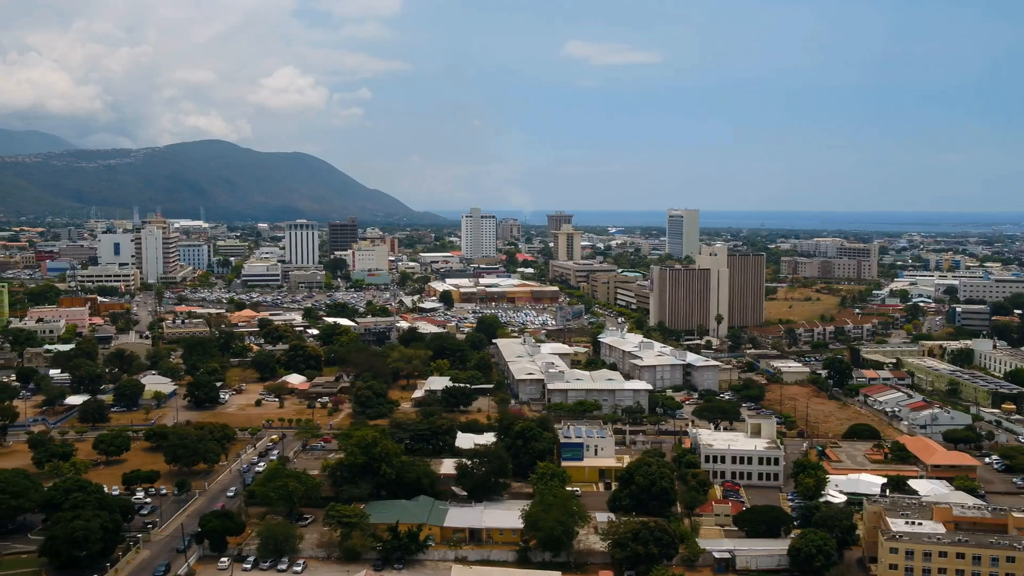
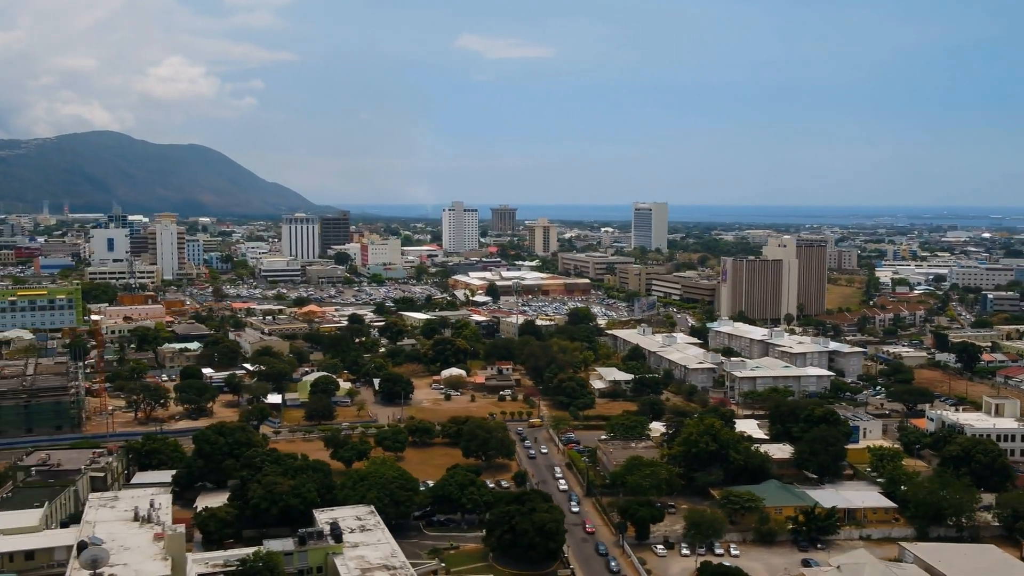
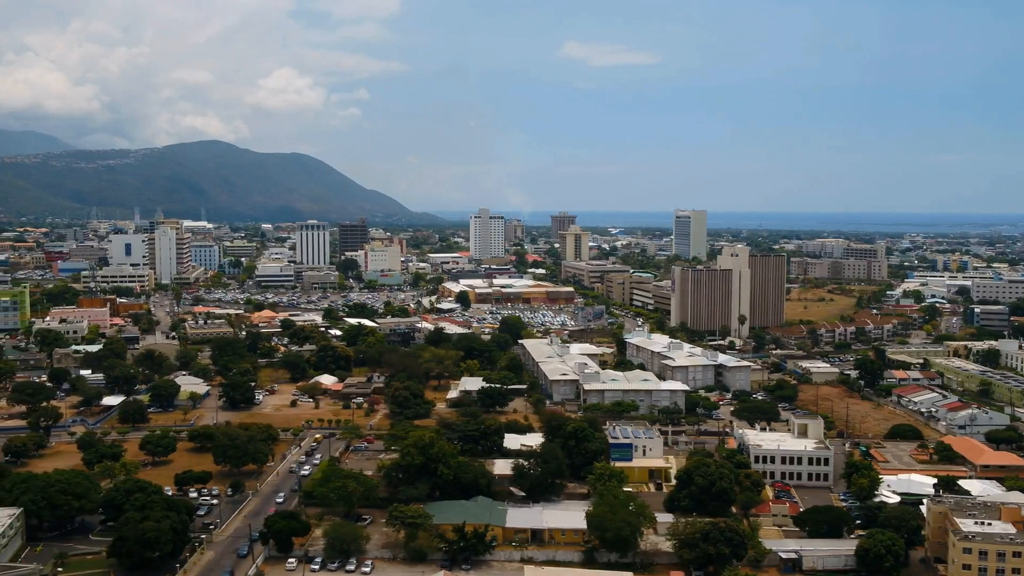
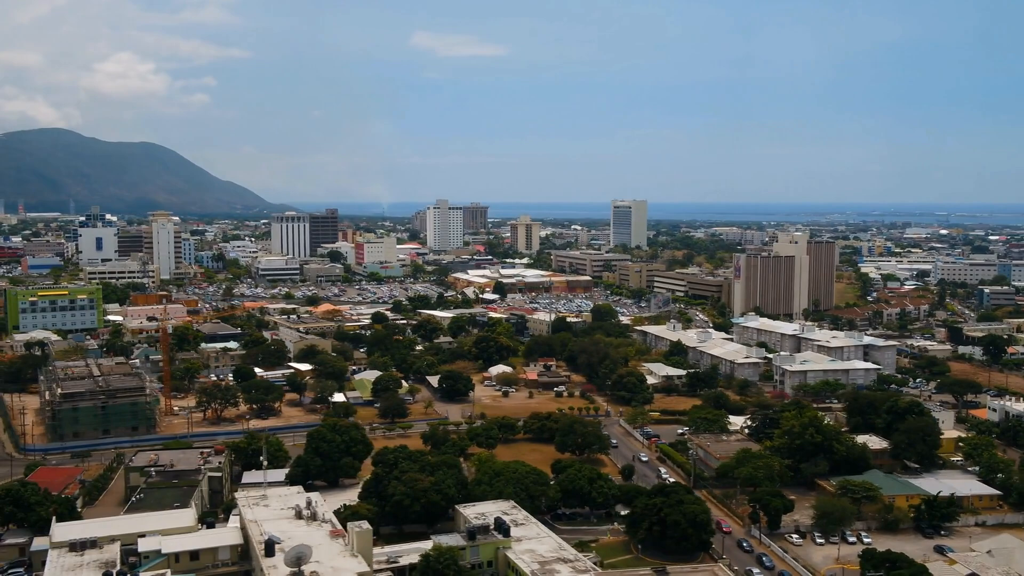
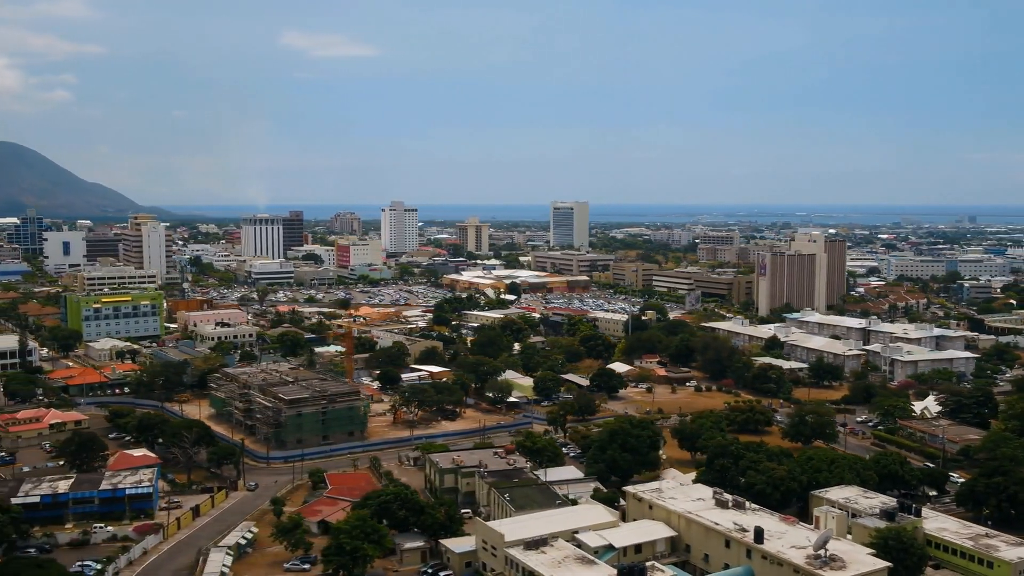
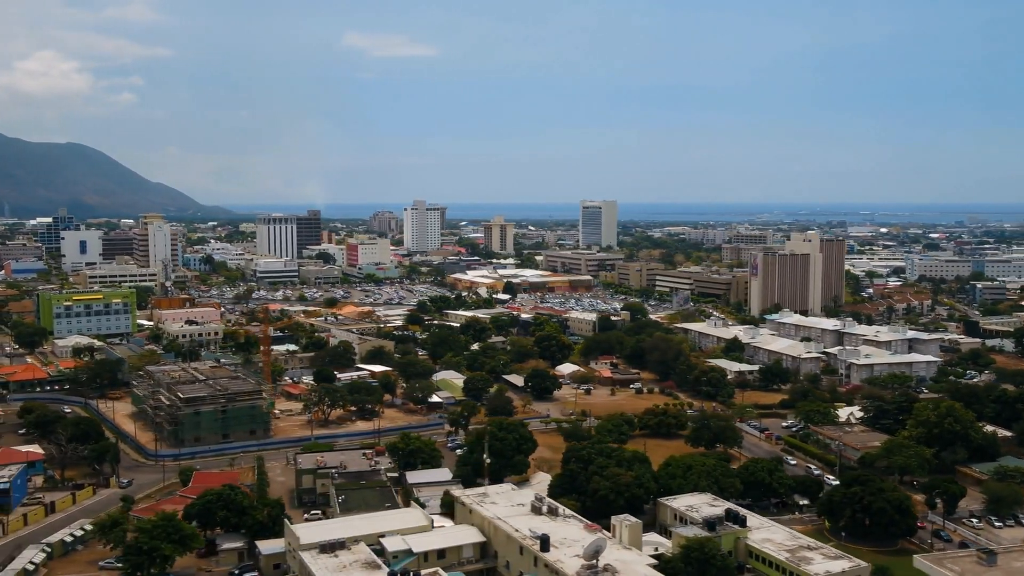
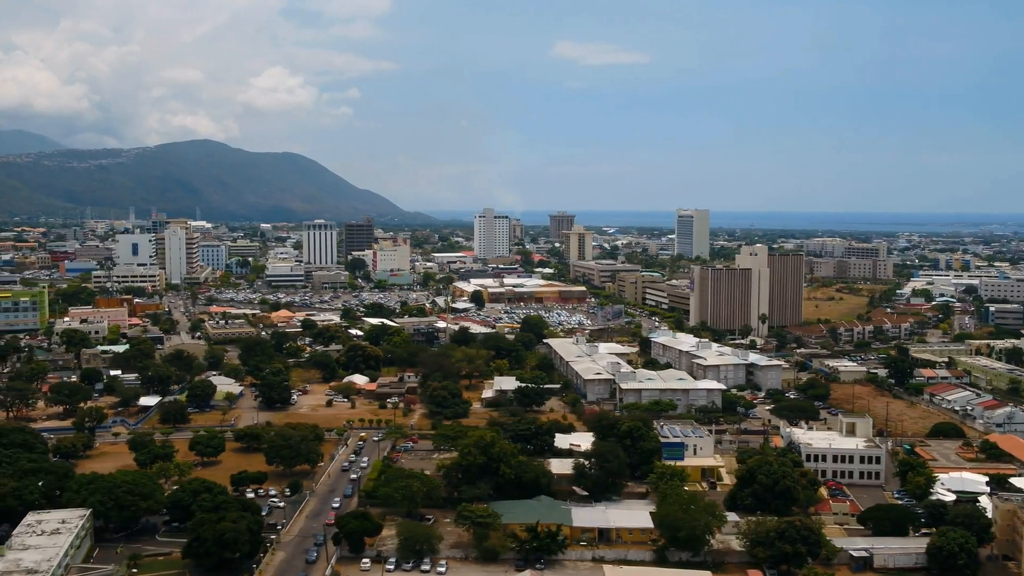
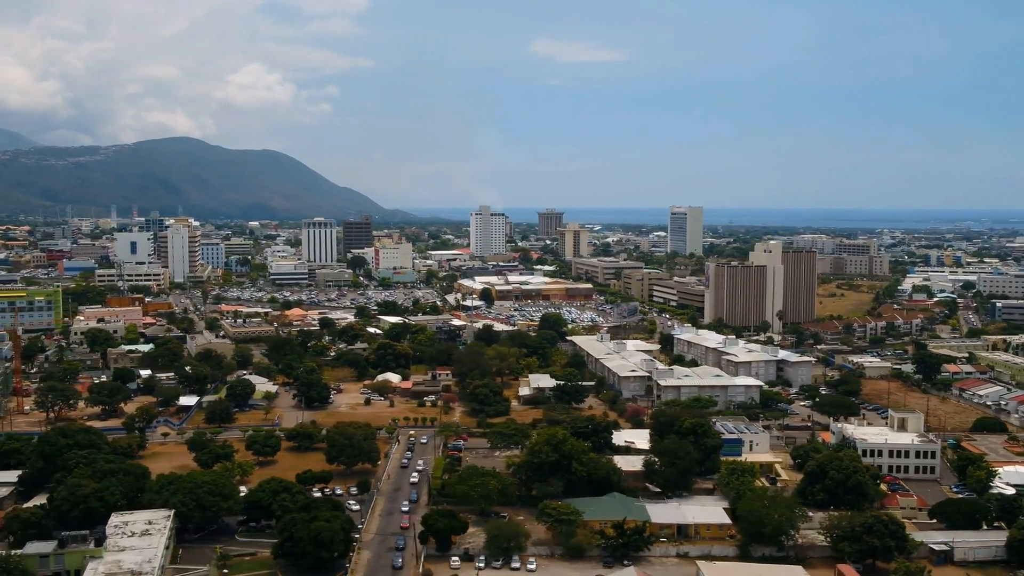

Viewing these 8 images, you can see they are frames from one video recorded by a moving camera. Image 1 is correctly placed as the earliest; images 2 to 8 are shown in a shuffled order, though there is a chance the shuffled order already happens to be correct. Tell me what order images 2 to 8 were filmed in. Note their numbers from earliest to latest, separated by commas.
3, 7, 8, 2, 4, 6, 5
